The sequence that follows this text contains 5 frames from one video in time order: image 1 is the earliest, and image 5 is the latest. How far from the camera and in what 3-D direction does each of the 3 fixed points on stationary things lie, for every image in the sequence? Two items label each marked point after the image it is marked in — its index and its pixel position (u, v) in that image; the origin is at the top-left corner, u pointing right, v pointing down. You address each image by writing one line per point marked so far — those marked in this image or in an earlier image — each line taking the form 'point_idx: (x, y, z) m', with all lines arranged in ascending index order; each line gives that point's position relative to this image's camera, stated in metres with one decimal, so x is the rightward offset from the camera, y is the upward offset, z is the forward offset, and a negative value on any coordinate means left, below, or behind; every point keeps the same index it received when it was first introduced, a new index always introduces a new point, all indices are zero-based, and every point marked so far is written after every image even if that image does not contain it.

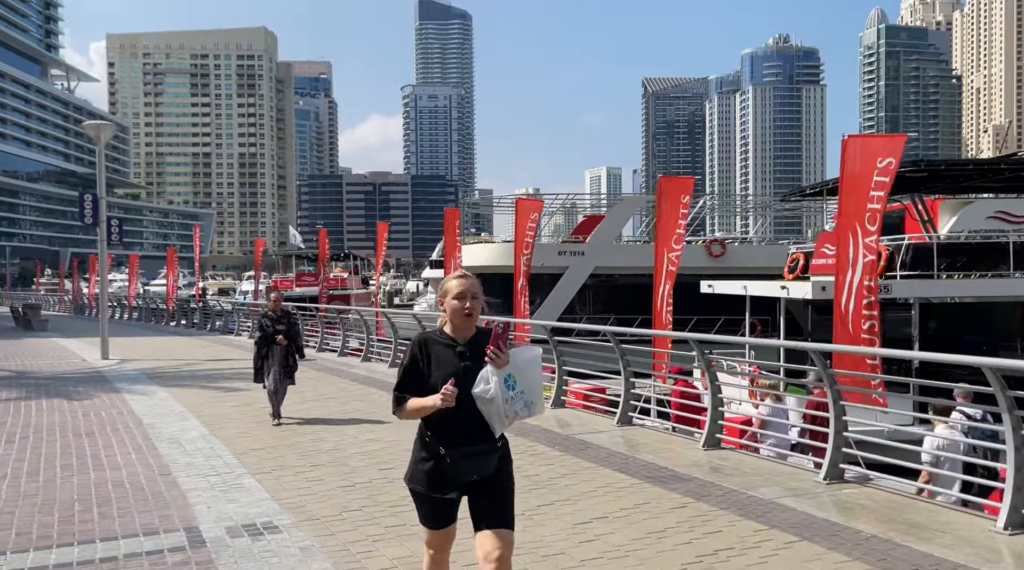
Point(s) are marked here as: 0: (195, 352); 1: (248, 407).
0: (-6.5, -1.4, +19.7) m
1: (-3.0, -1.4, +11.0) m
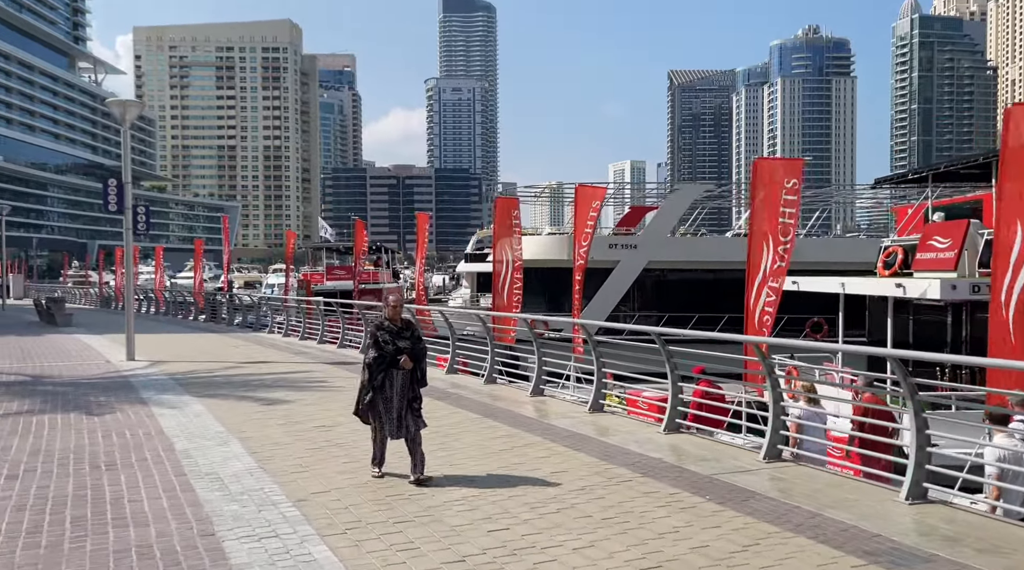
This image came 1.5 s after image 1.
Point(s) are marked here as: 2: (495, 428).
0: (-5.3, -1.3, +18.0) m
1: (-2.1, -1.4, +9.3) m
2: (-0.1, -1.4, +9.4) m
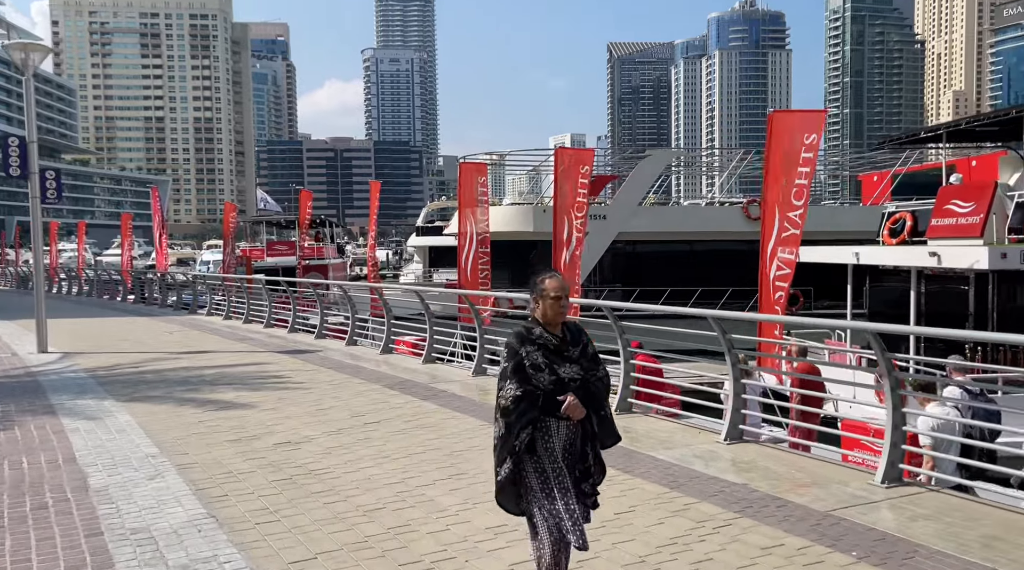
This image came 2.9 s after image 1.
0: (-5.7, -0.9, +15.7) m
1: (-1.9, -1.2, +7.2) m
2: (0.0, -1.2, +7.4) m
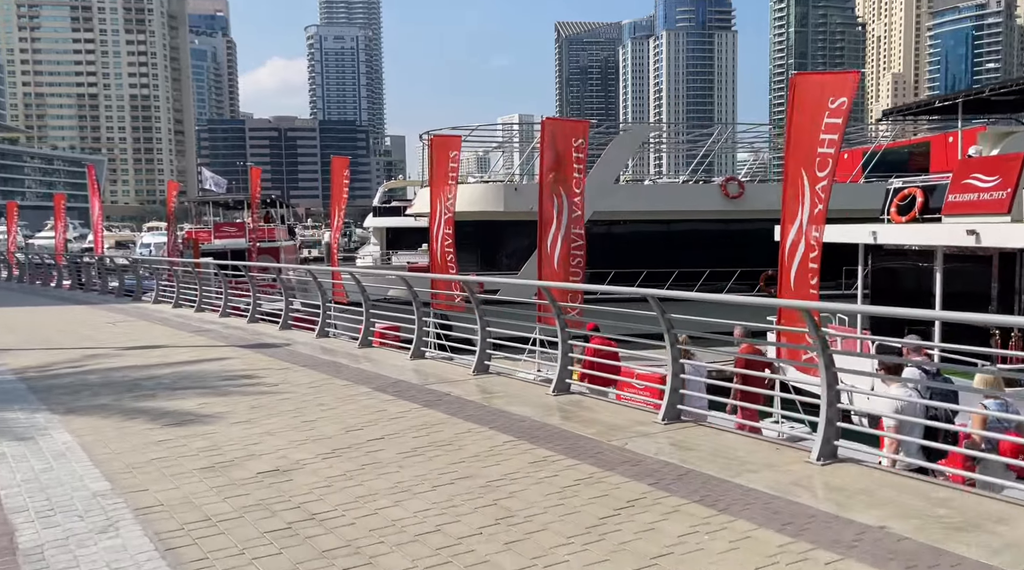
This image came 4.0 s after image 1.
0: (-6.0, -0.7, +14.0) m
1: (-1.7, -1.1, +5.7) m
2: (+0.2, -1.1, +6.1) m
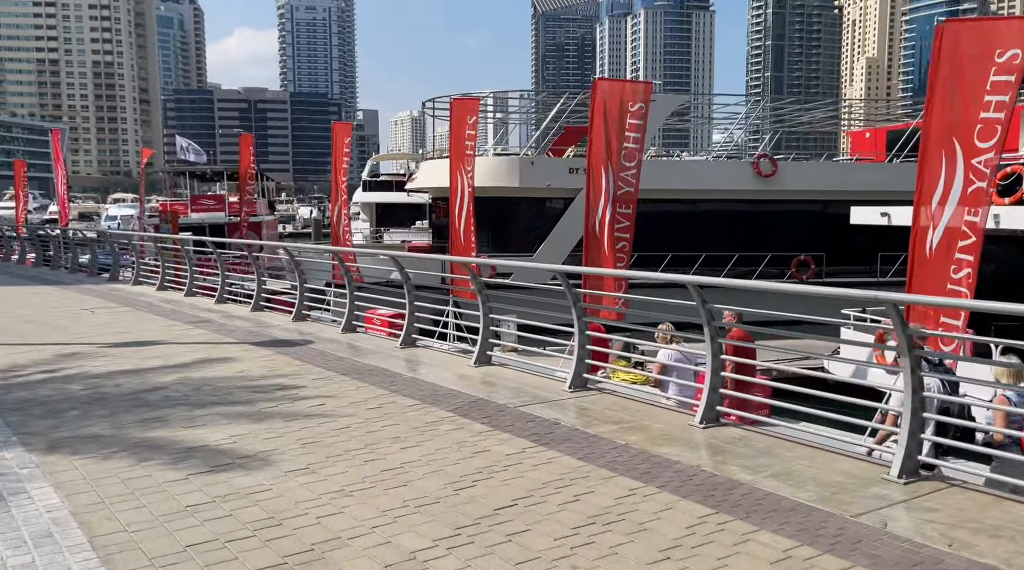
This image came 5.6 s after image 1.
0: (-5.3, -0.4, +11.8) m
1: (-0.7, -1.1, +3.7) m
2: (+1.2, -1.1, +4.1) m
